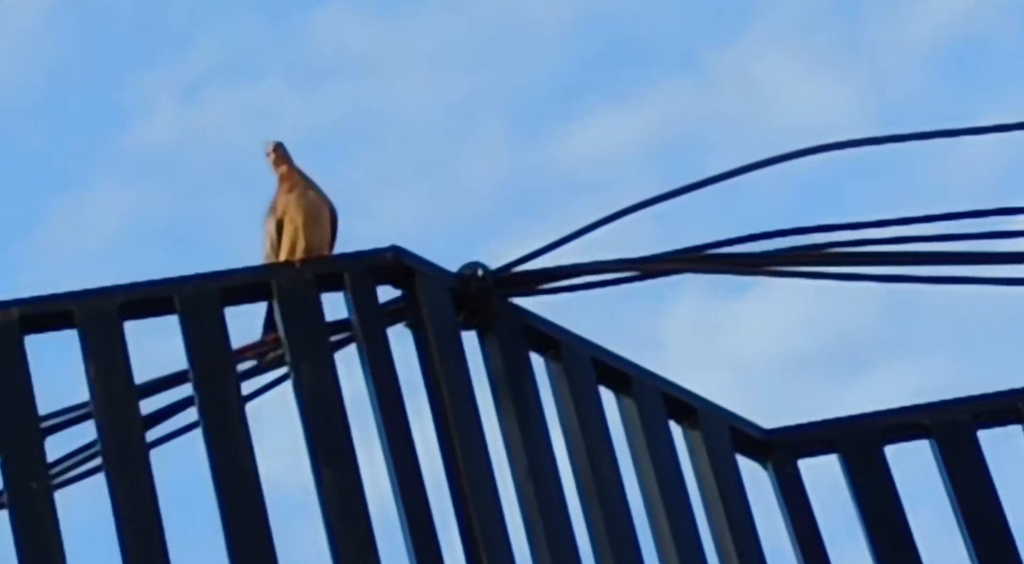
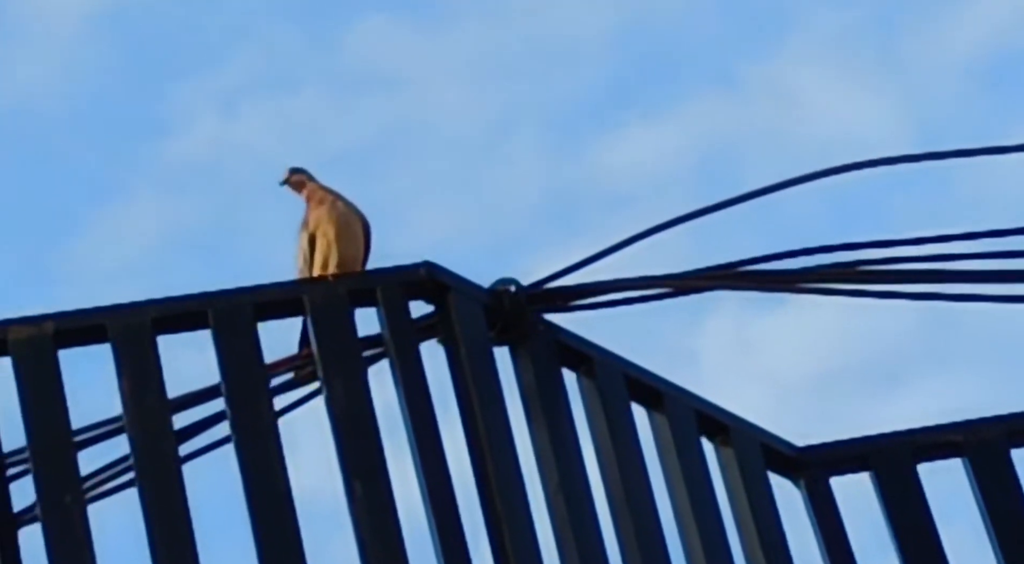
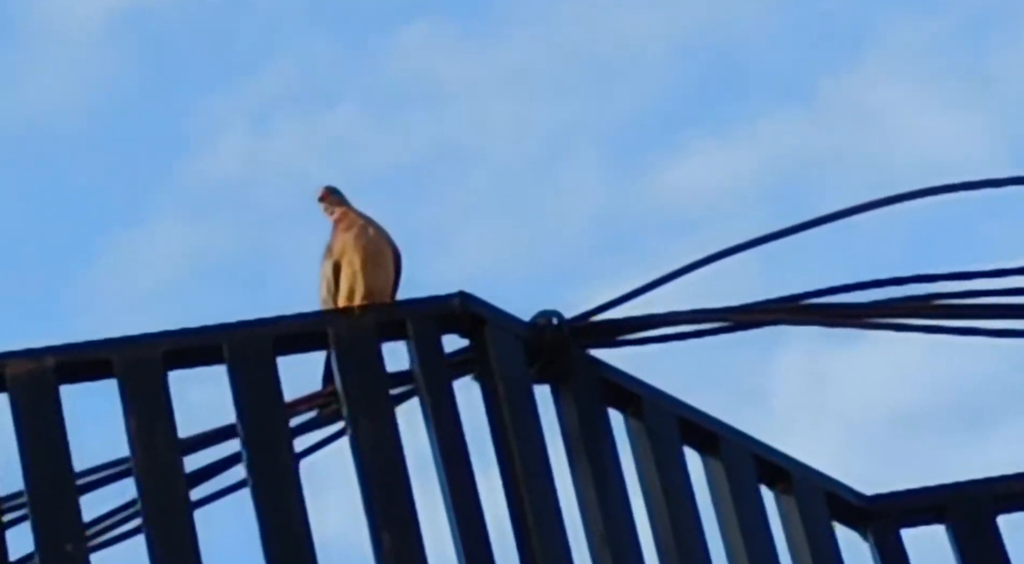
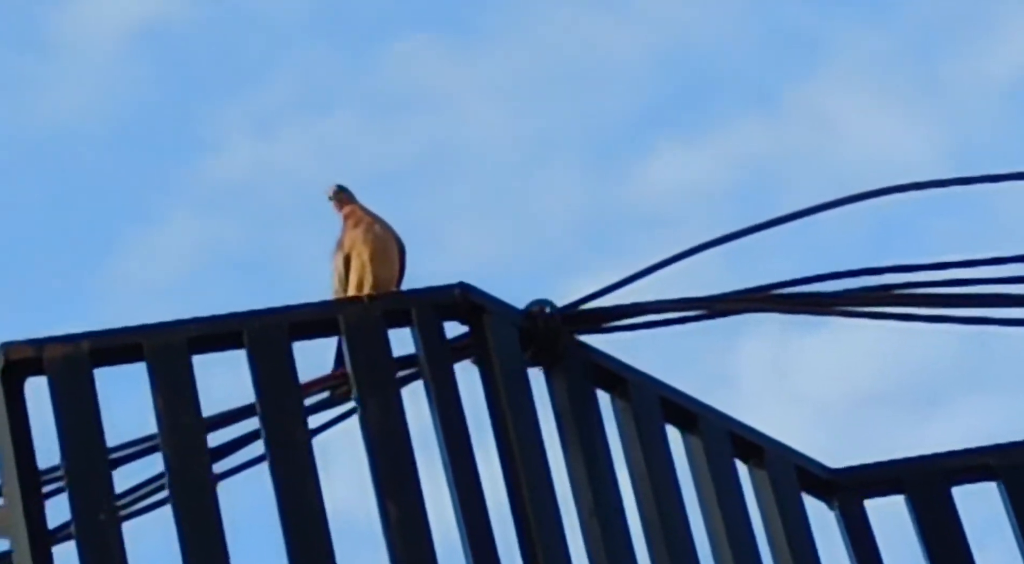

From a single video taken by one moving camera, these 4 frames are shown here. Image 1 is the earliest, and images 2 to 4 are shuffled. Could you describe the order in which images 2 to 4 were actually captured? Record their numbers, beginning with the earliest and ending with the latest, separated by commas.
2, 4, 3
